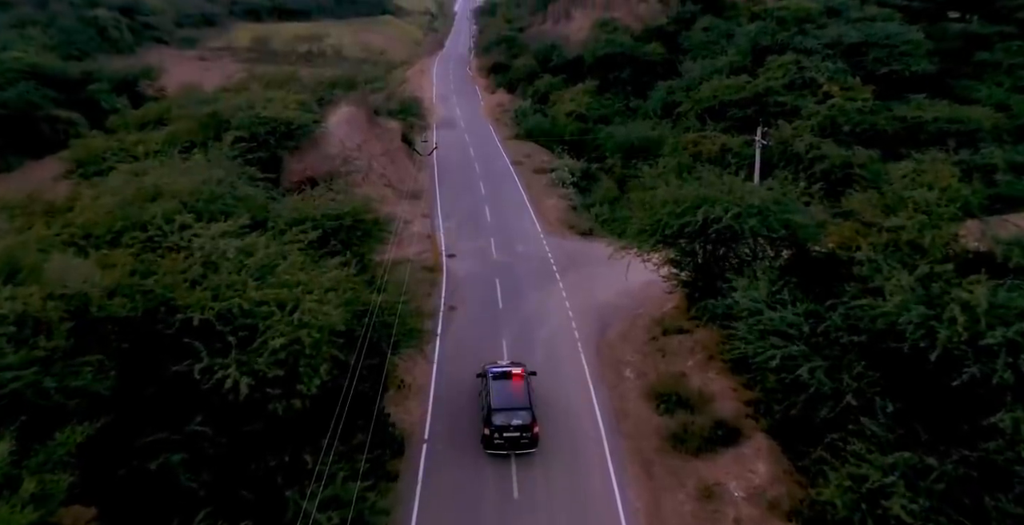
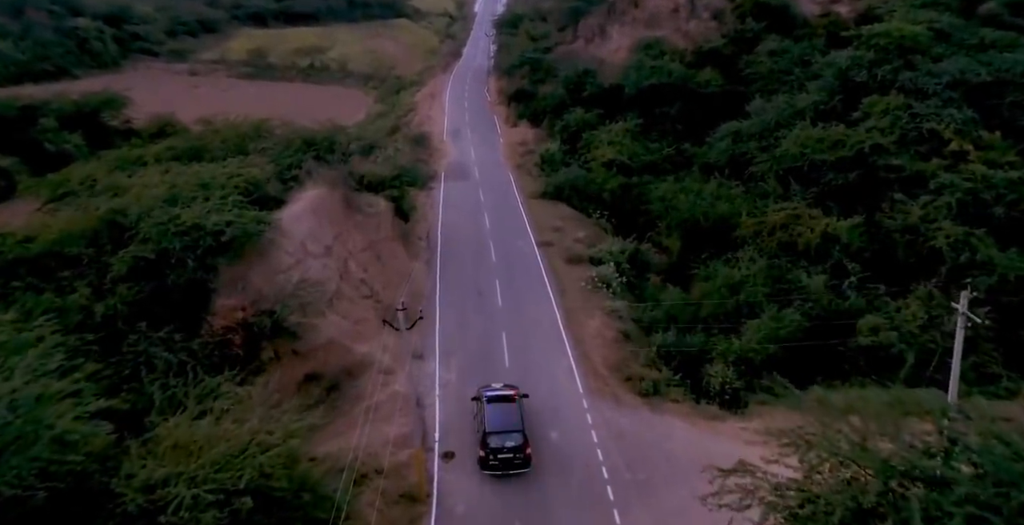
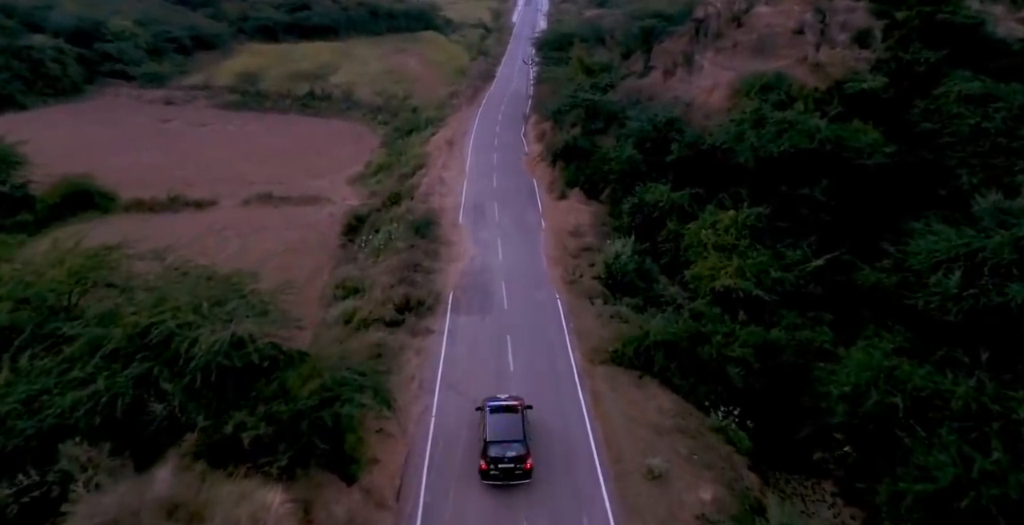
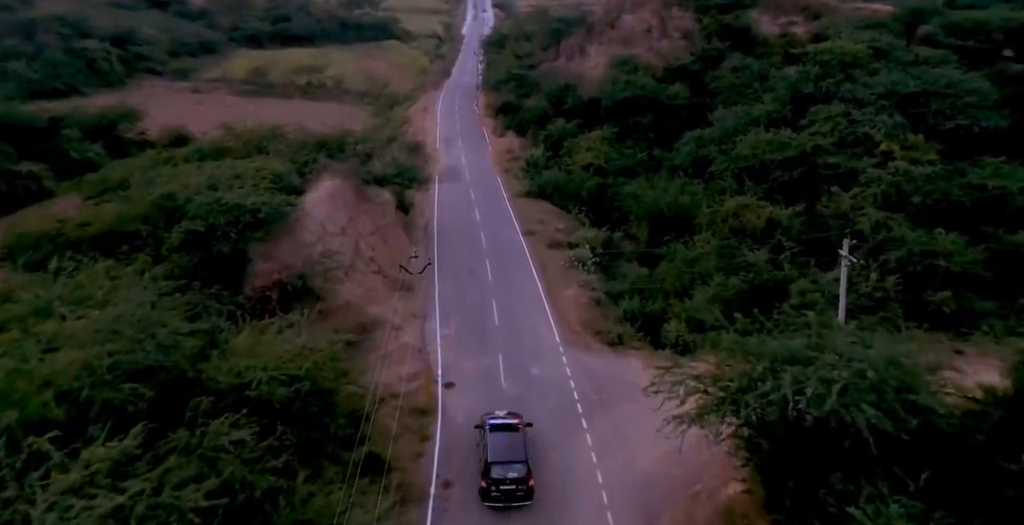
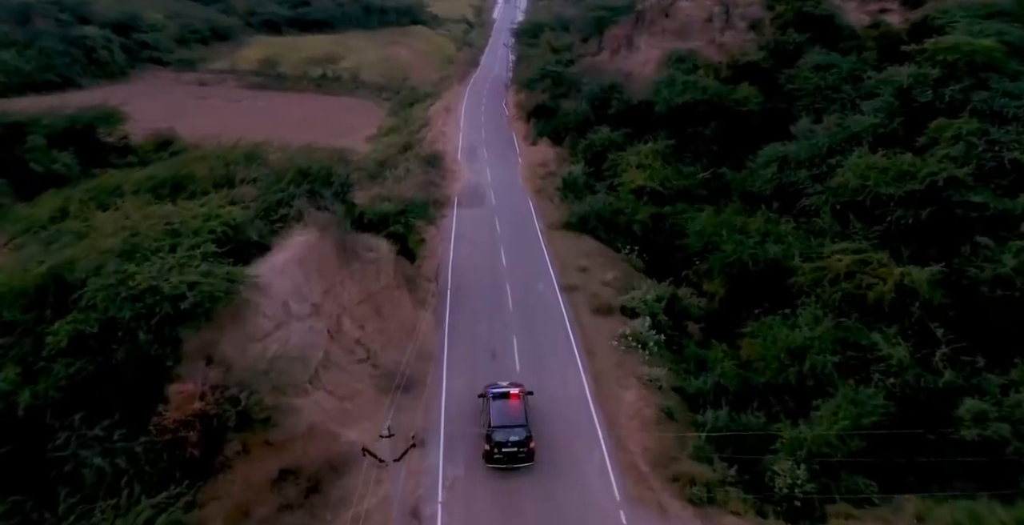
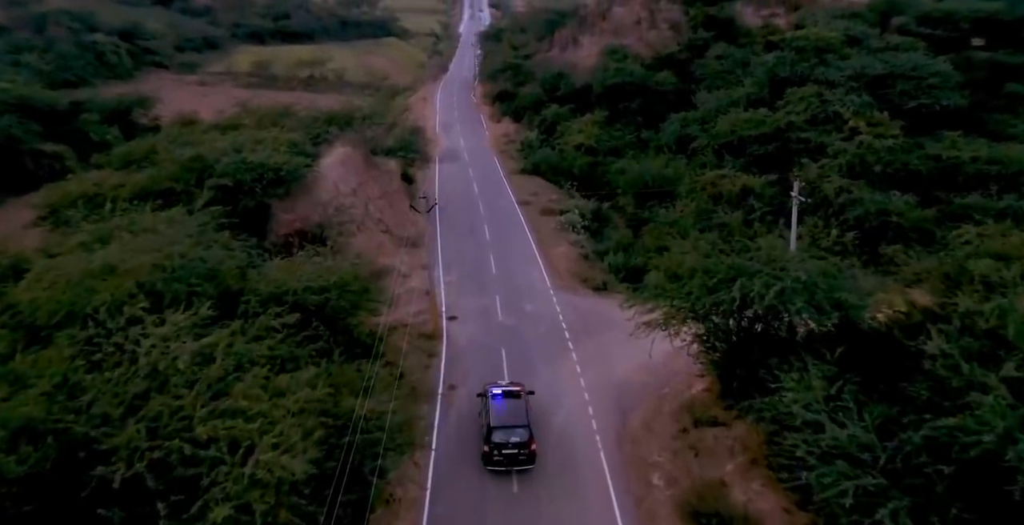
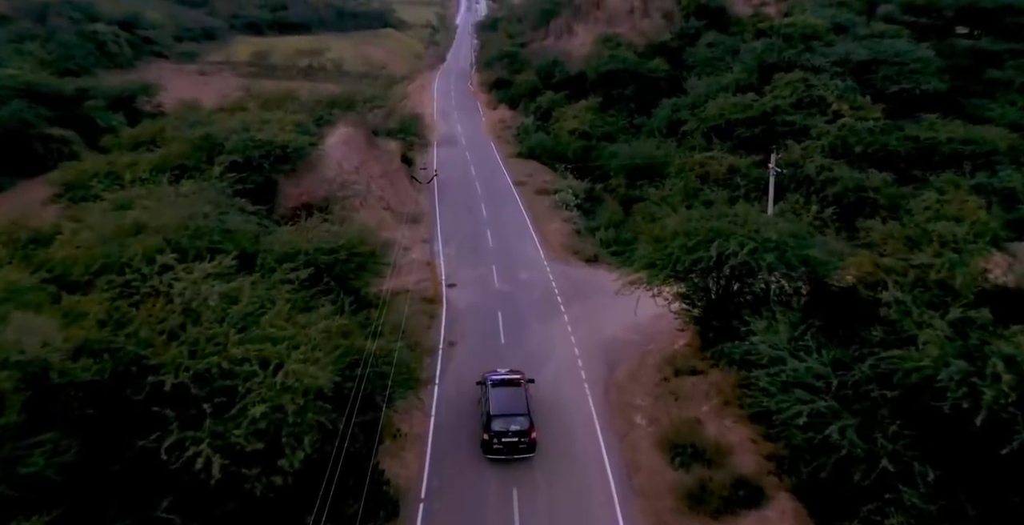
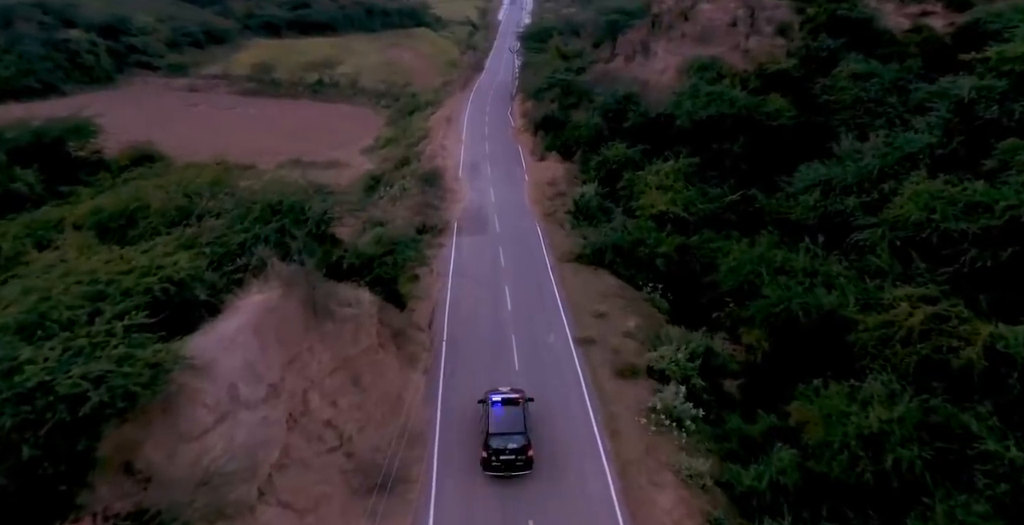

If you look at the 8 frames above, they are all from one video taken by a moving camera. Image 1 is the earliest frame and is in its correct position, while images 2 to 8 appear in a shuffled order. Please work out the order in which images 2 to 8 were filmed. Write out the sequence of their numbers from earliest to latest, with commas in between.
7, 6, 4, 2, 5, 8, 3
